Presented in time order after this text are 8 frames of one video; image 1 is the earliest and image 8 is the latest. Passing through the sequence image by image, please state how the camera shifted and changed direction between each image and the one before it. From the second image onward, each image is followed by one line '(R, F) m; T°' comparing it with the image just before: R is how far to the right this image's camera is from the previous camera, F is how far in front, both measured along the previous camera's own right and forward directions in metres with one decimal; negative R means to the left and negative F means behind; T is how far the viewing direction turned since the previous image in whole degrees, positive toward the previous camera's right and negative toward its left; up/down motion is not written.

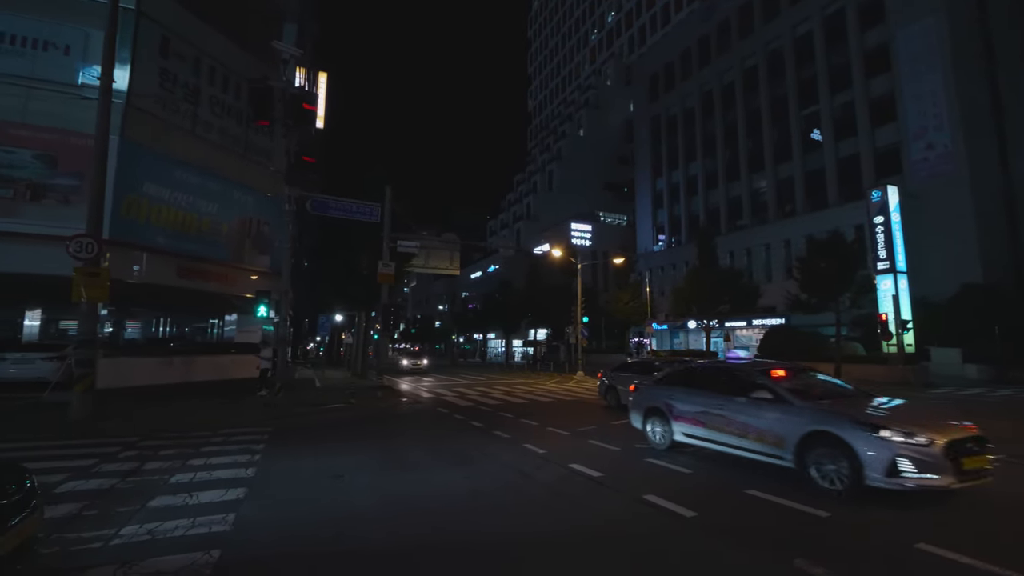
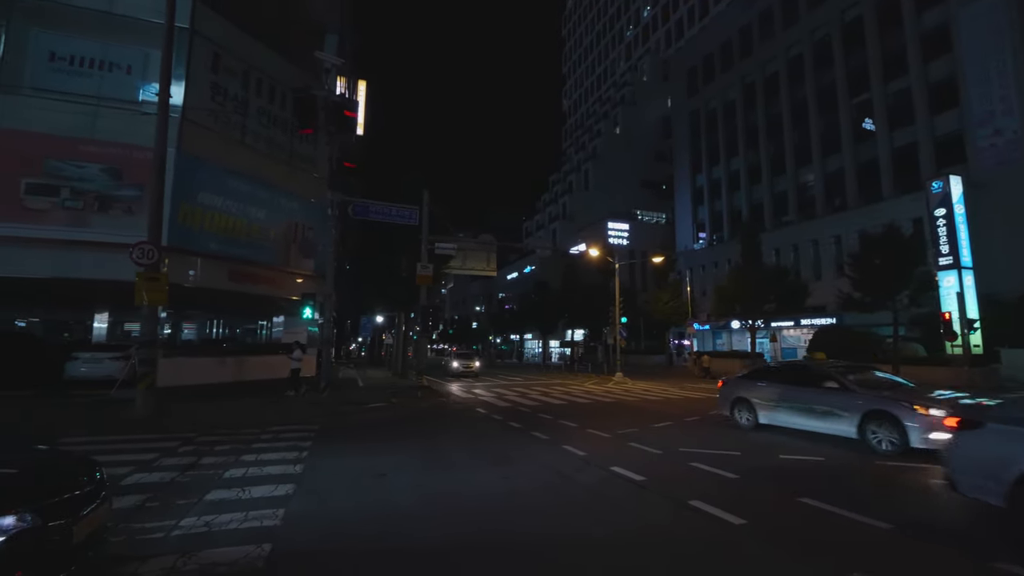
(0.0, 0.0) m; -4°
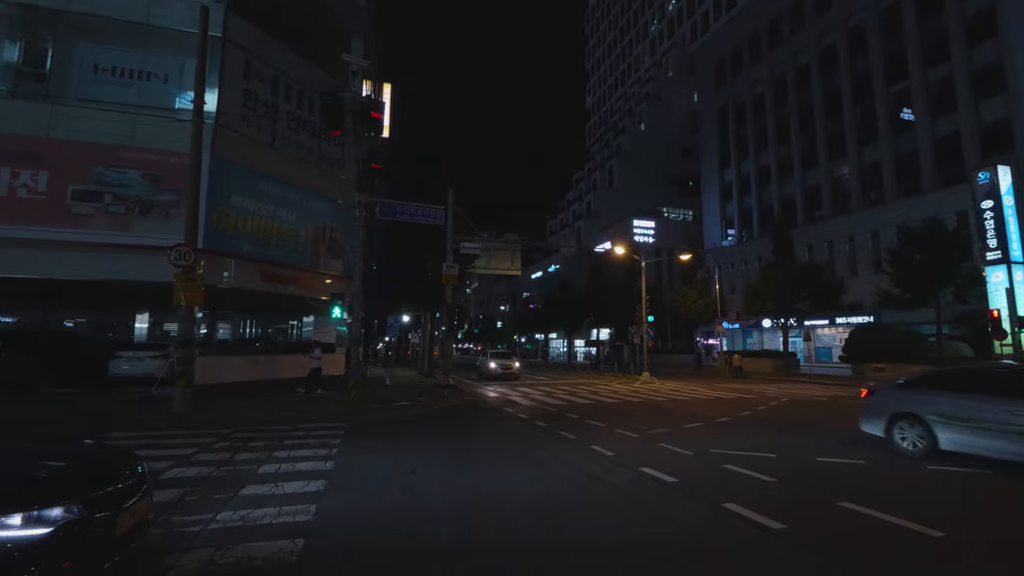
(0.0, +0.1) m; -3°
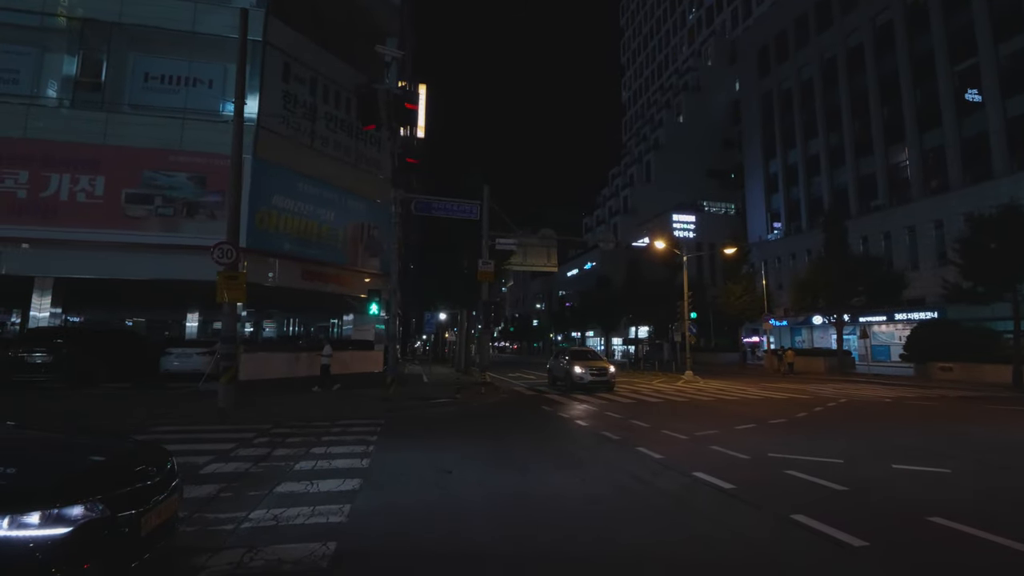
(-0.1, +0.4) m; -4°
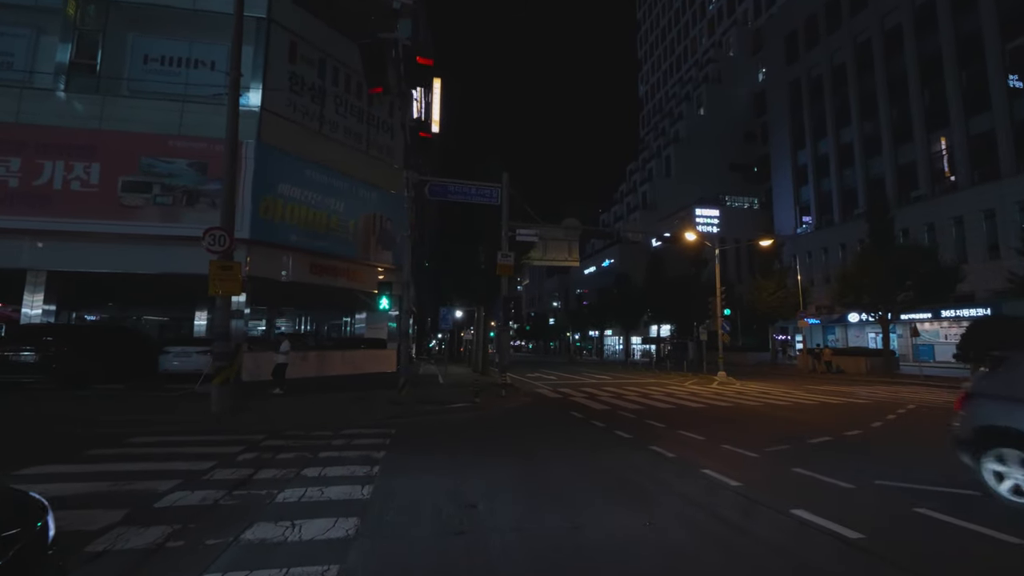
(-0.3, +1.7) m; -2°
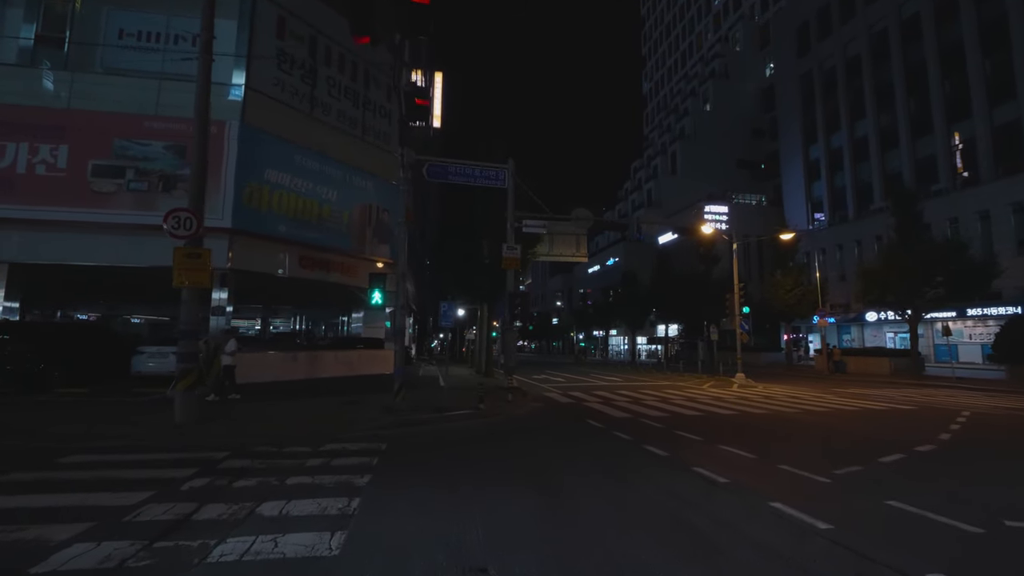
(-0.2, +1.6) m; 0°
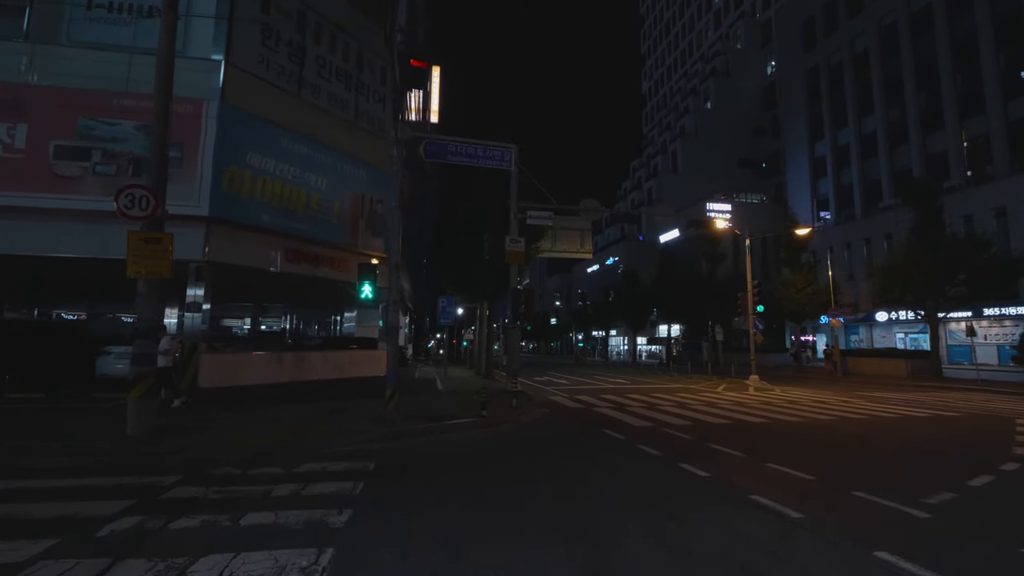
(-0.3, +1.4) m; 0°
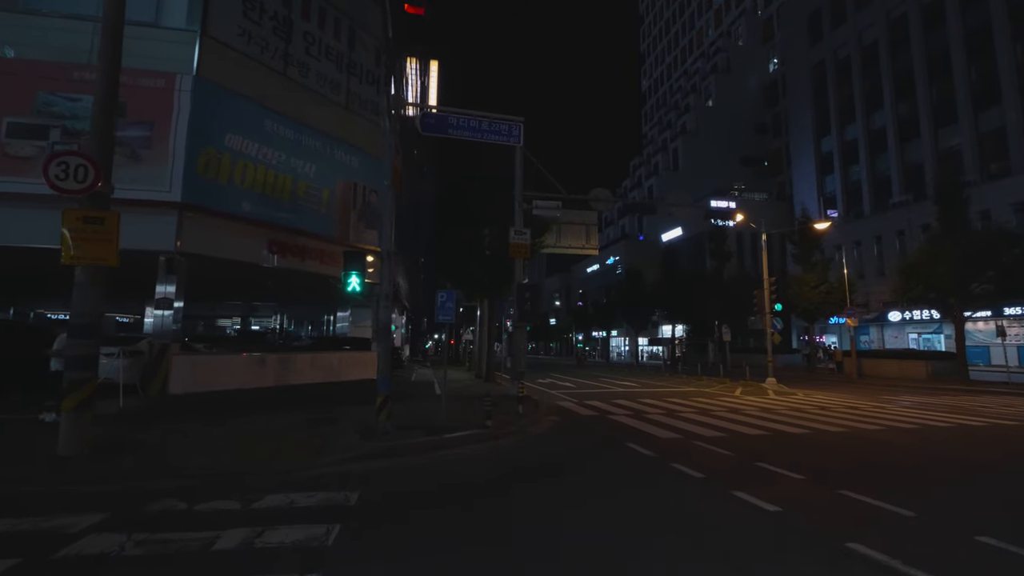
(-0.3, +1.5) m; 0°
